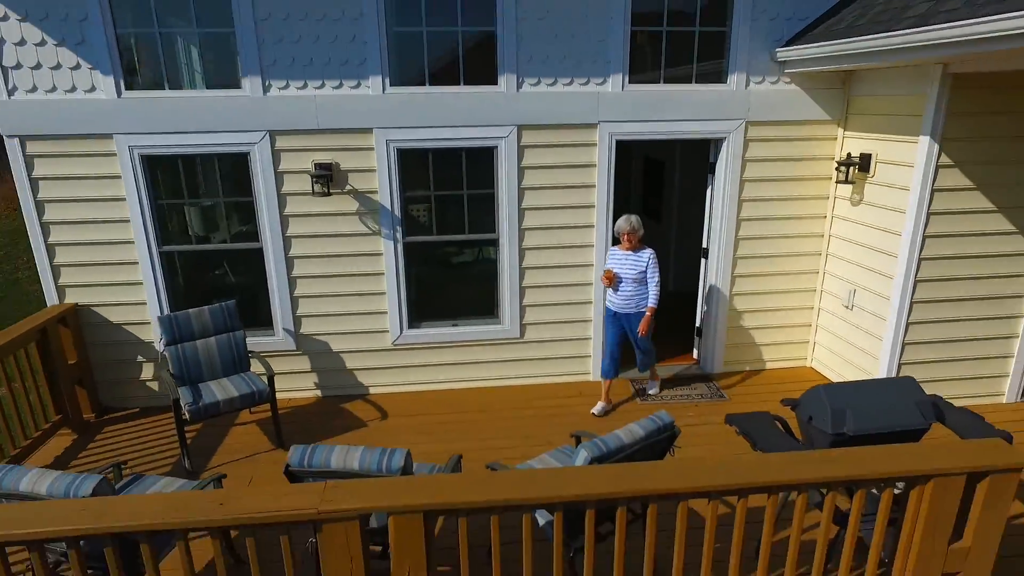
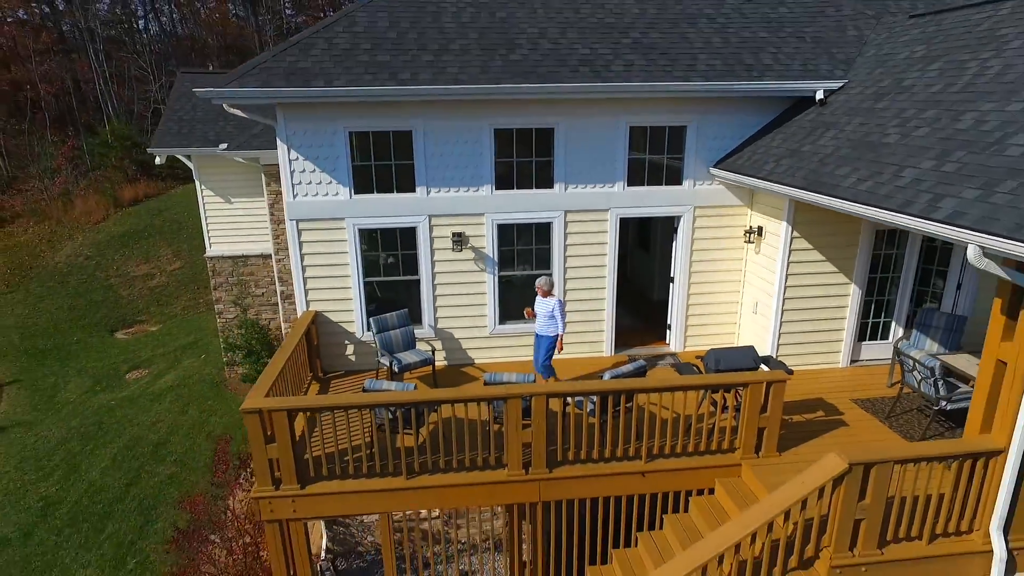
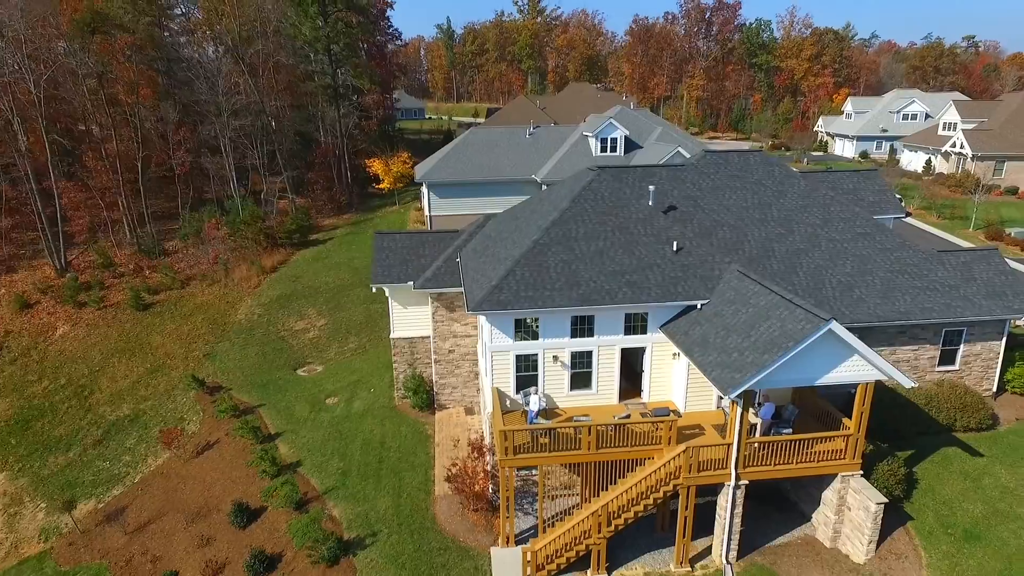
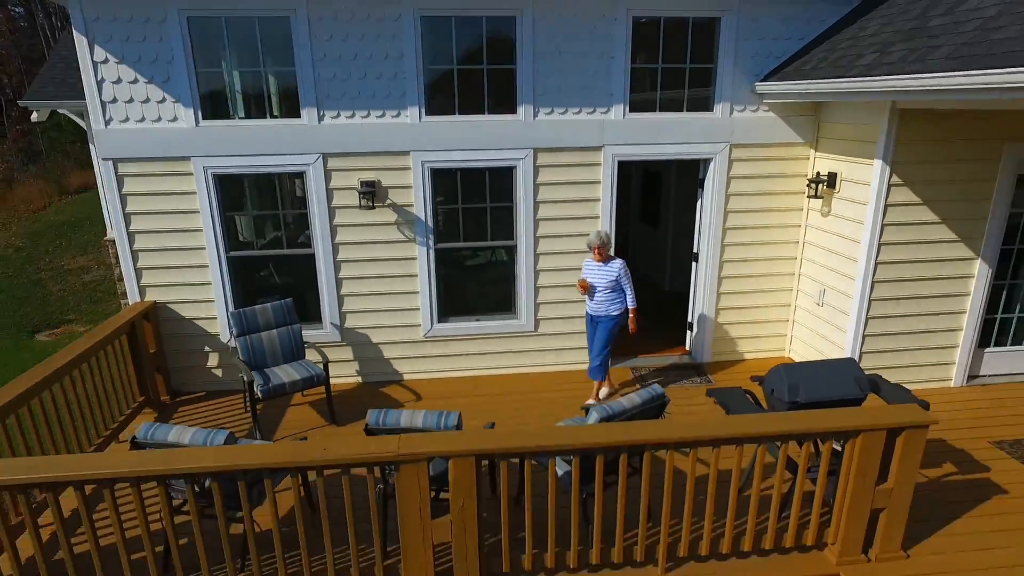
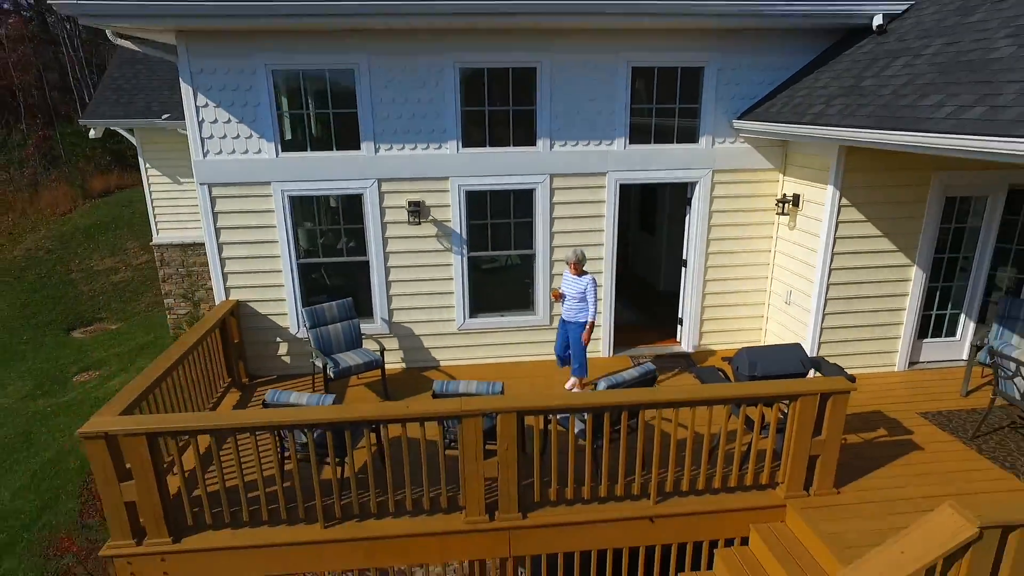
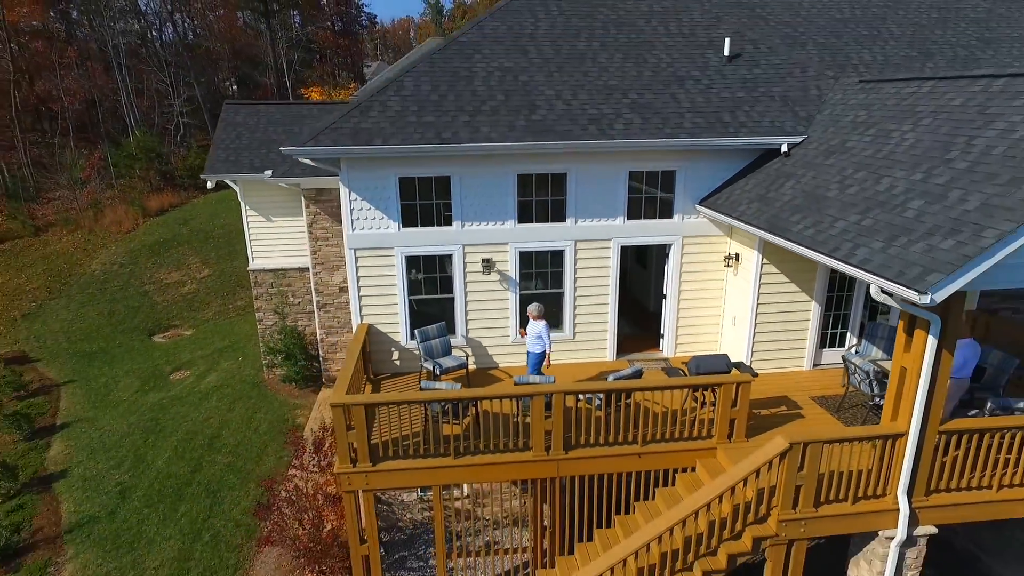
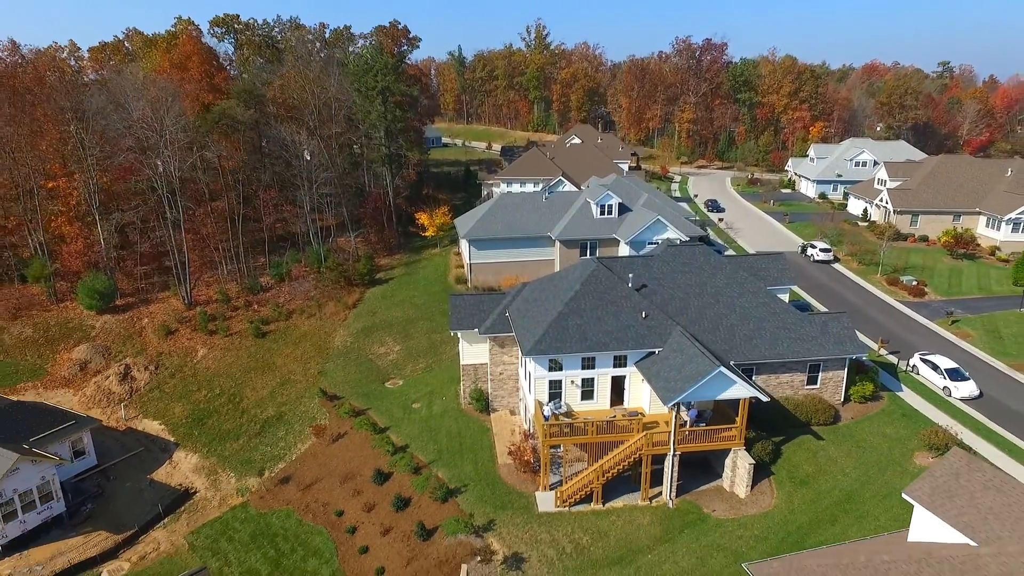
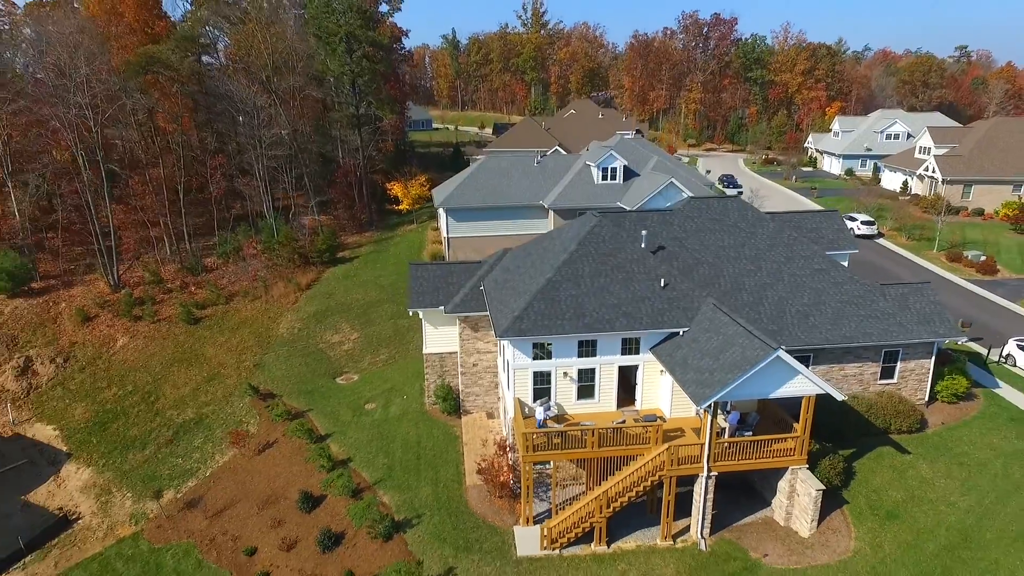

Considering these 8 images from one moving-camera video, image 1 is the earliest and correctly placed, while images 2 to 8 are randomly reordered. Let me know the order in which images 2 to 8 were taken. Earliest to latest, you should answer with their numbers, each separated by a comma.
4, 5, 2, 6, 3, 8, 7
